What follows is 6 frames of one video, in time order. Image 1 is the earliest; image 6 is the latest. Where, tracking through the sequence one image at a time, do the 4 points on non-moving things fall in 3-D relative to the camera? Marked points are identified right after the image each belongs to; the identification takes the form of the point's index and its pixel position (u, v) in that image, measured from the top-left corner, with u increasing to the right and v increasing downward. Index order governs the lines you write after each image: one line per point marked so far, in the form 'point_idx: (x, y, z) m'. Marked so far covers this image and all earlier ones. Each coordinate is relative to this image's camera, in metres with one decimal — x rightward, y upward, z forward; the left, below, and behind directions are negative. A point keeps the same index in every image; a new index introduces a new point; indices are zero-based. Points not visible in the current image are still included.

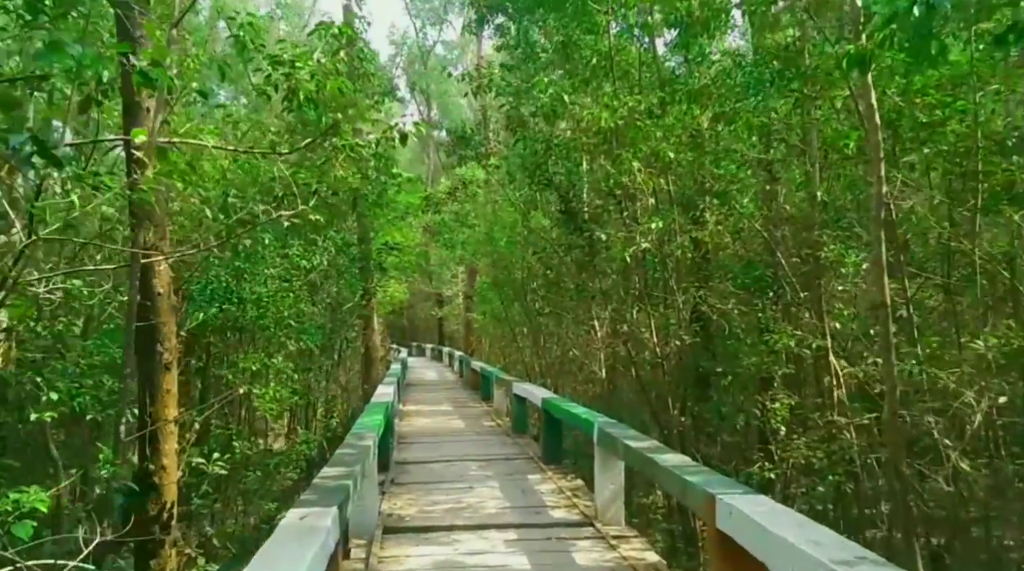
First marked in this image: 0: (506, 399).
0: (-0.1, -1.4, +11.7) m
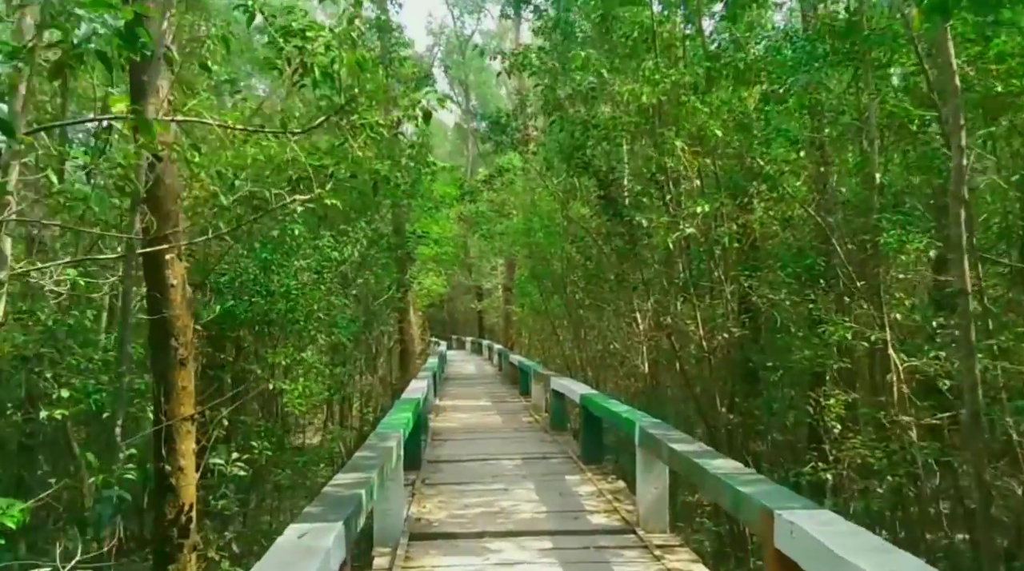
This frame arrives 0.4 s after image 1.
0: (+0.4, -1.3, +11.3) m
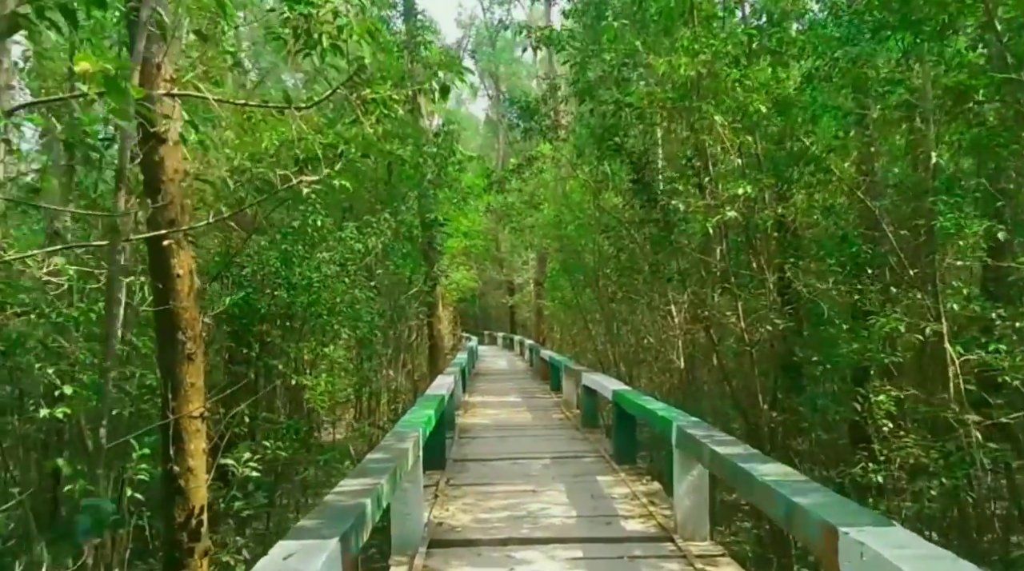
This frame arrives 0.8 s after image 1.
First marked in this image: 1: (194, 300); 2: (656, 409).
0: (+0.8, -1.2, +11.0) m
1: (-1.7, -0.1, +5.1) m
2: (+0.8, -0.7, +5.4) m
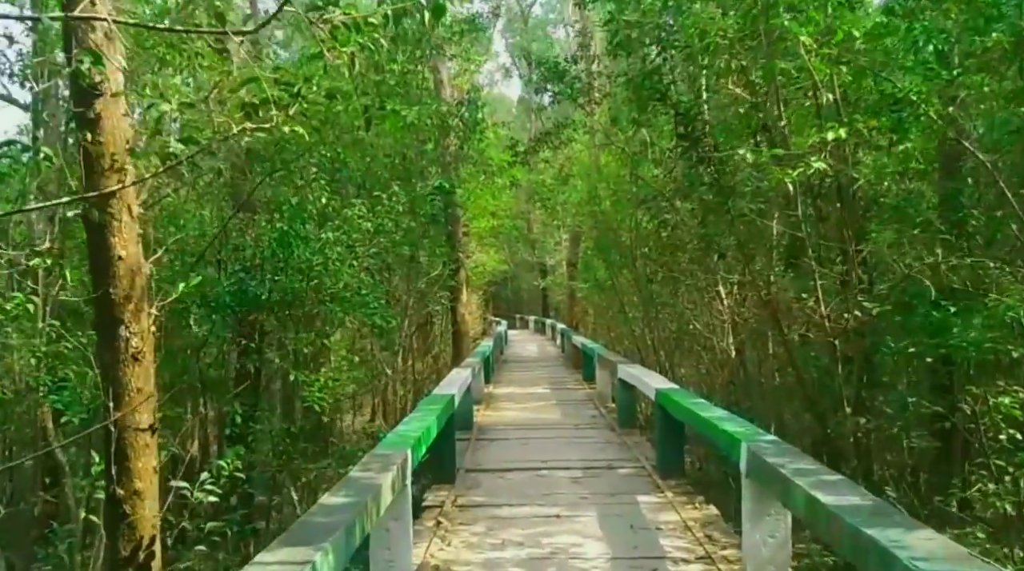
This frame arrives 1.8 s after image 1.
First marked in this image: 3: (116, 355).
0: (+1.1, -1.0, +9.9) m
1: (-1.7, 0.0, +4.1) m
2: (+0.9, -0.6, +4.3) m
3: (-1.7, -0.3, +4.1) m
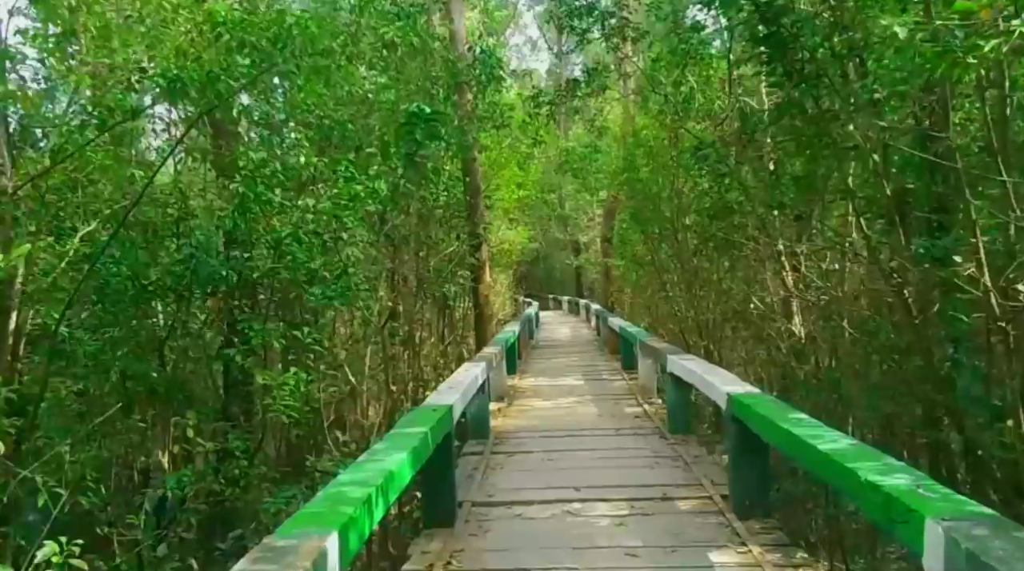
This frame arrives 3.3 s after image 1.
0: (+1.3, -0.8, +8.4) m
1: (-1.6, +0.1, +2.7) m
2: (+1.0, -0.5, +2.8) m
3: (-1.7, -0.2, +2.7) m
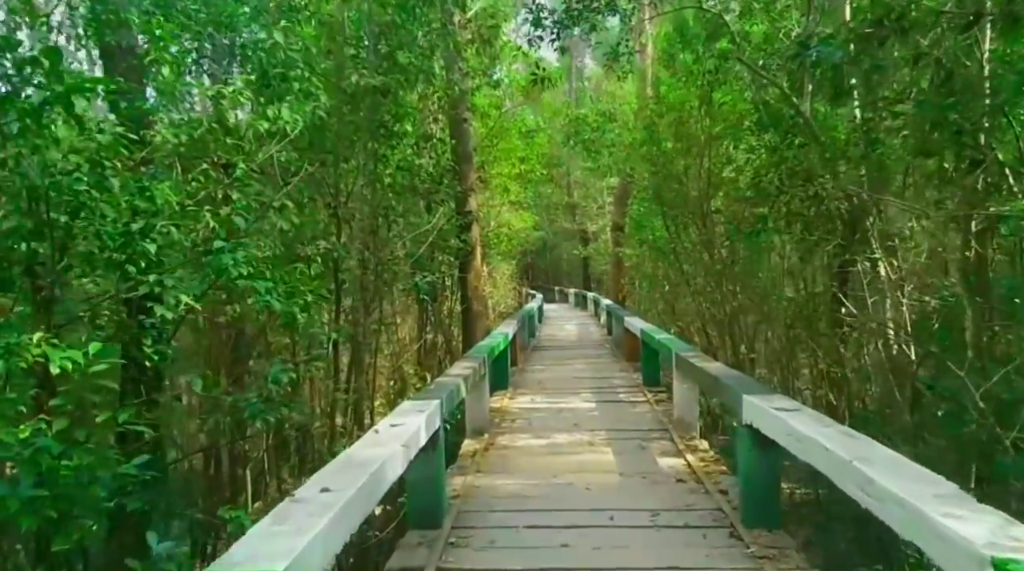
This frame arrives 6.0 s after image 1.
0: (+1.2, -0.7, +5.9) m
1: (-1.8, +0.1, +0.2) m
2: (+0.8, -0.5, +0.3) m
3: (-1.9, -0.2, +0.2) m
